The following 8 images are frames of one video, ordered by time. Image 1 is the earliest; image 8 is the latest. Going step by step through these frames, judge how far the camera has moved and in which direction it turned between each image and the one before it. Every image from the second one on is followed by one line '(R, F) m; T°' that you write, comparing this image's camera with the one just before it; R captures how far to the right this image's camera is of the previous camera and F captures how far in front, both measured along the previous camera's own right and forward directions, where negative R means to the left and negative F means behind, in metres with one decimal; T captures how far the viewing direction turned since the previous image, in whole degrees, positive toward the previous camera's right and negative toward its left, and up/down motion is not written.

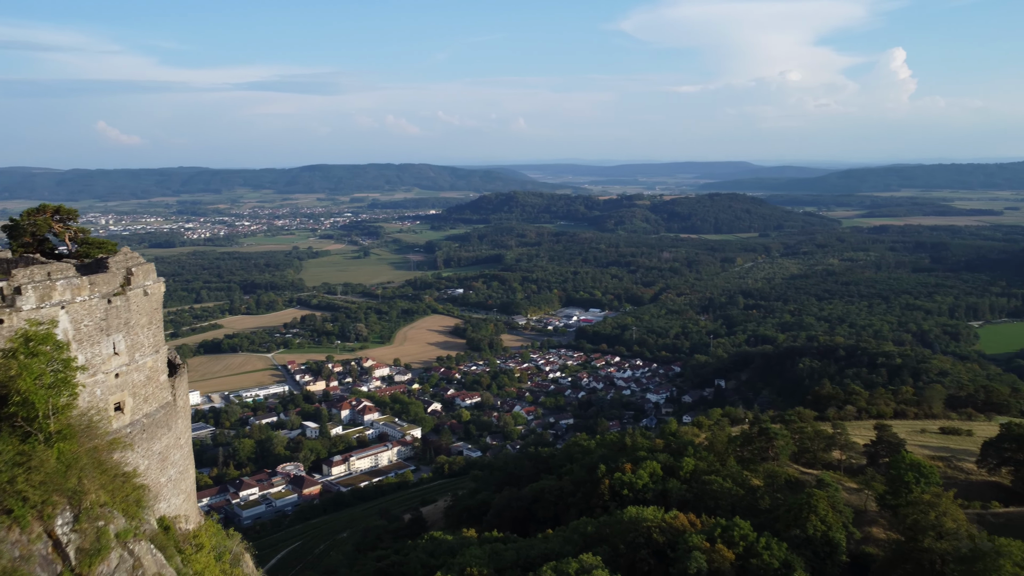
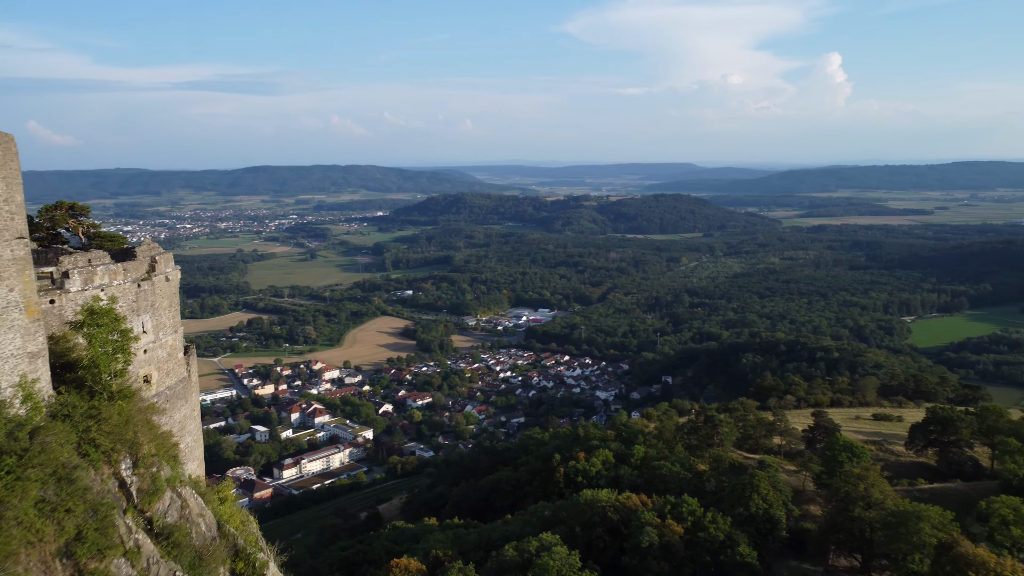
(-0.2, -0.5) m; +4°
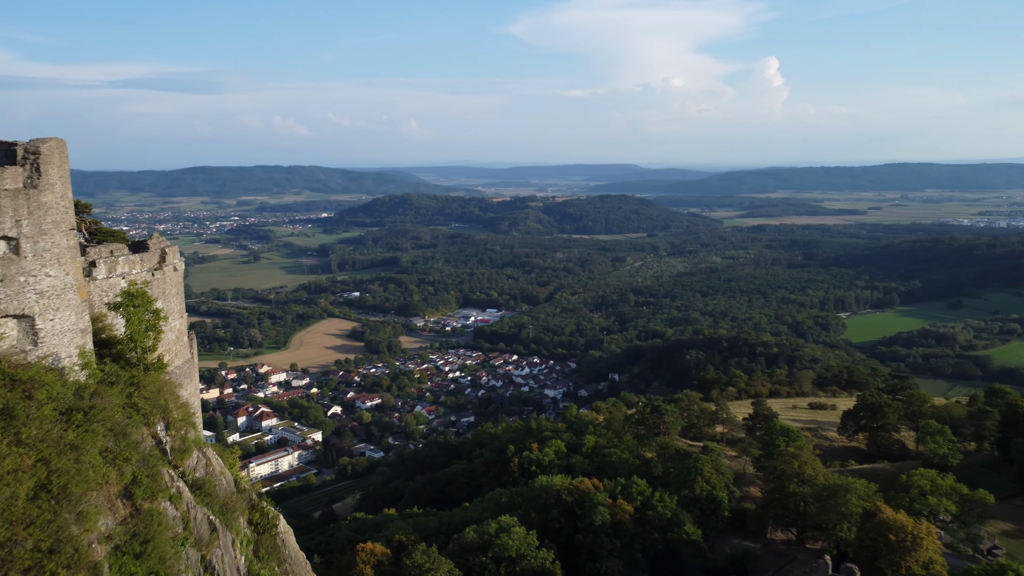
(-0.2, -0.5) m; +4°
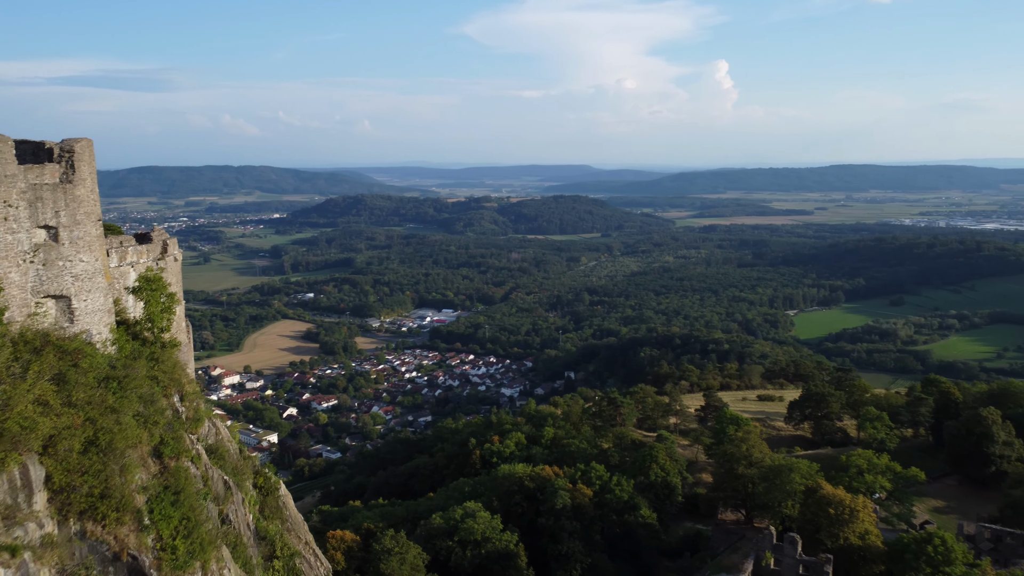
(-0.1, -0.5) m; +3°
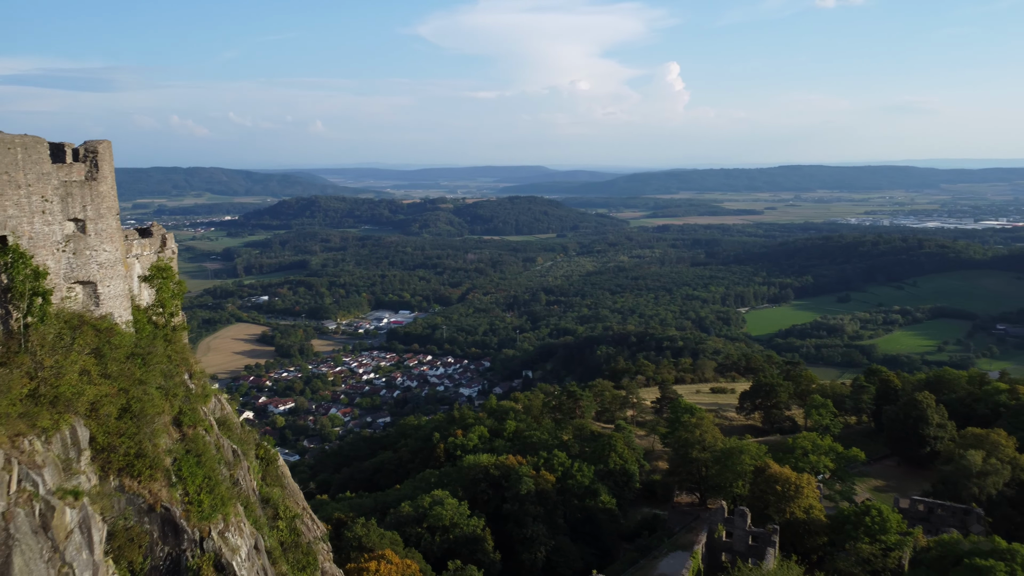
(-0.1, -0.5) m; +3°
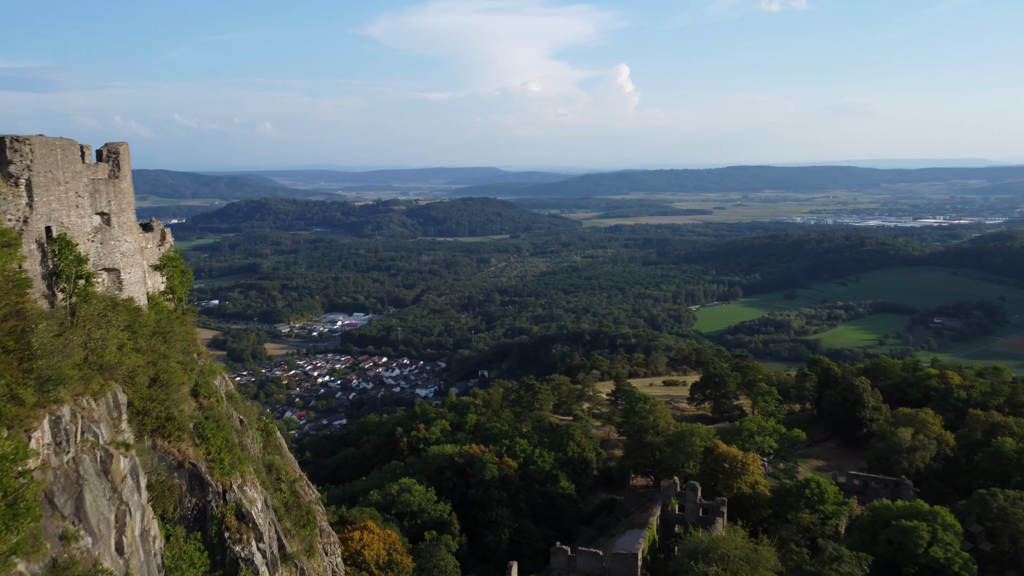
(-0.1, -0.6) m; +3°
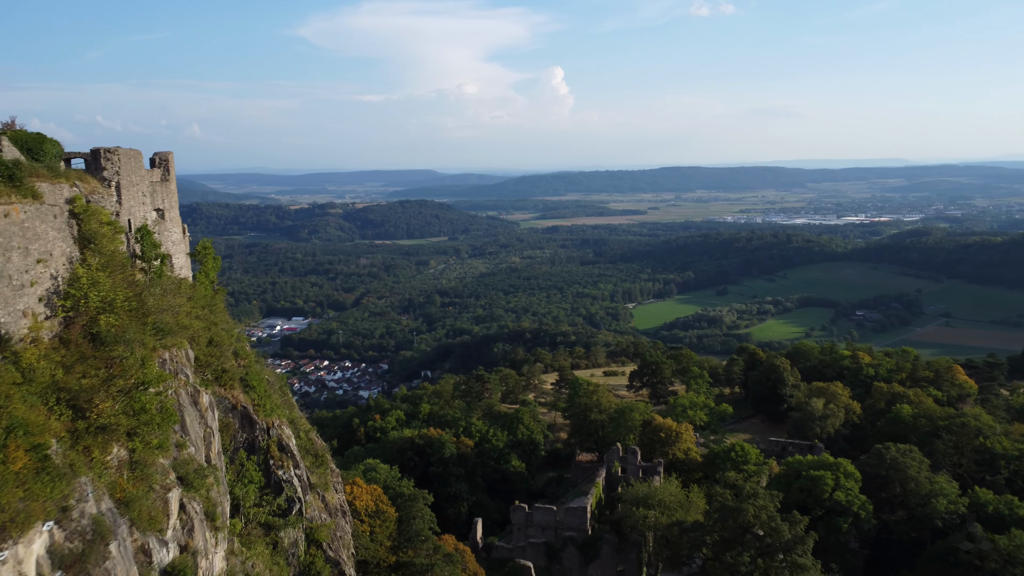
(-0.3, -1.1) m; +4°
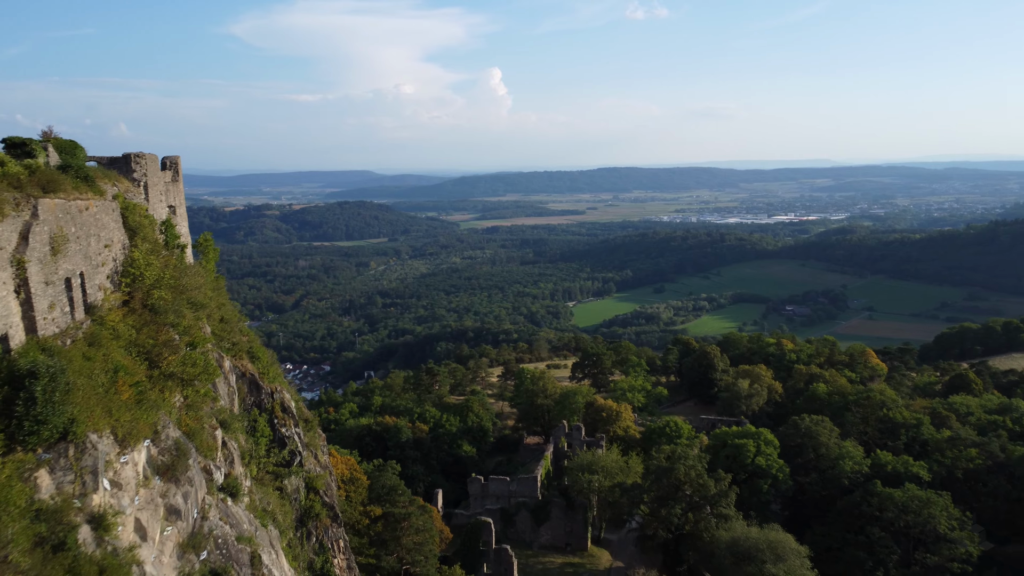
(-0.2, -0.9) m; +4°
